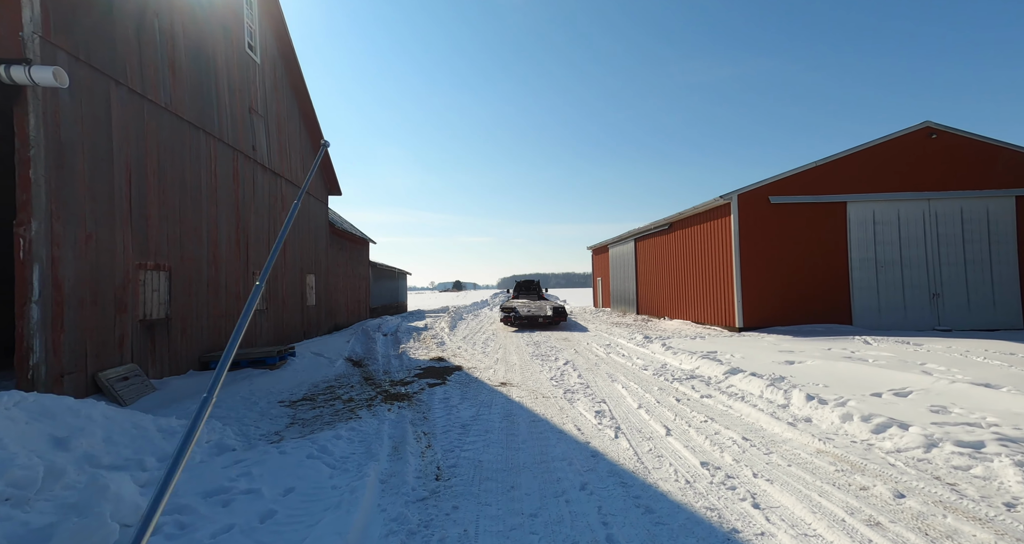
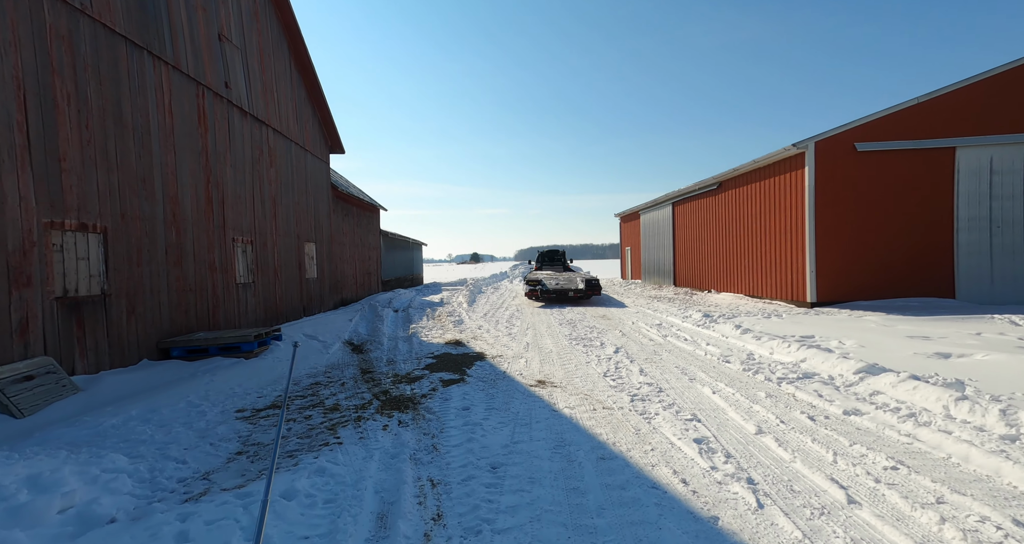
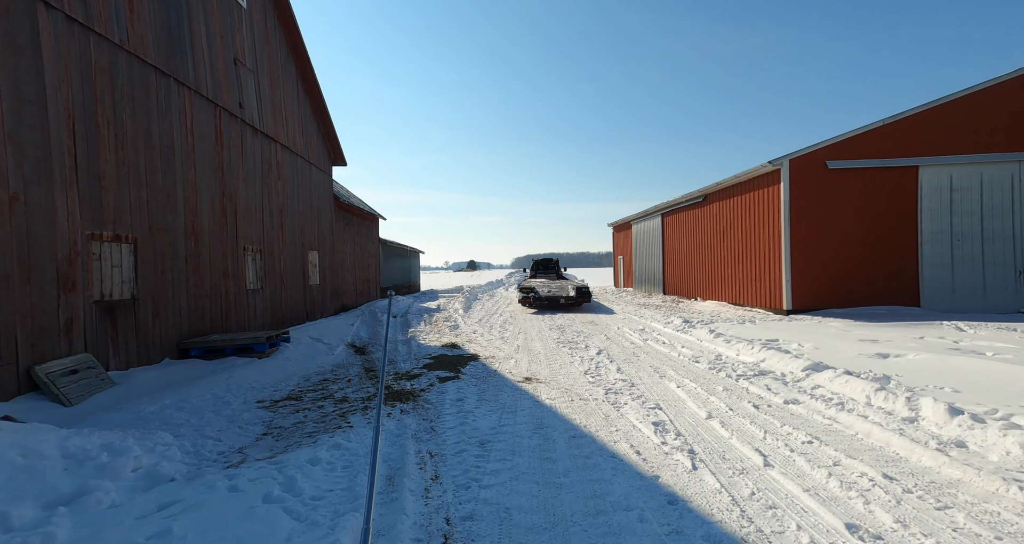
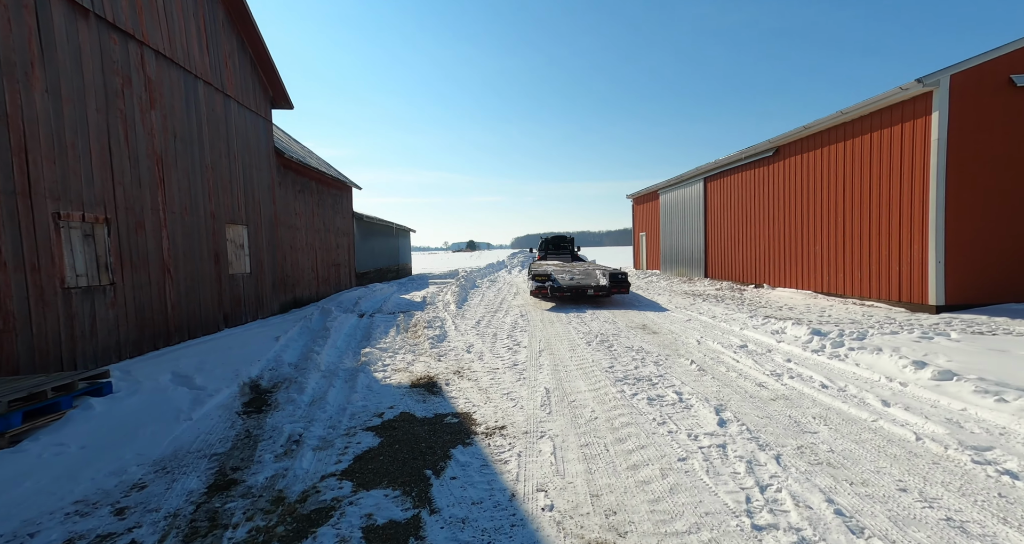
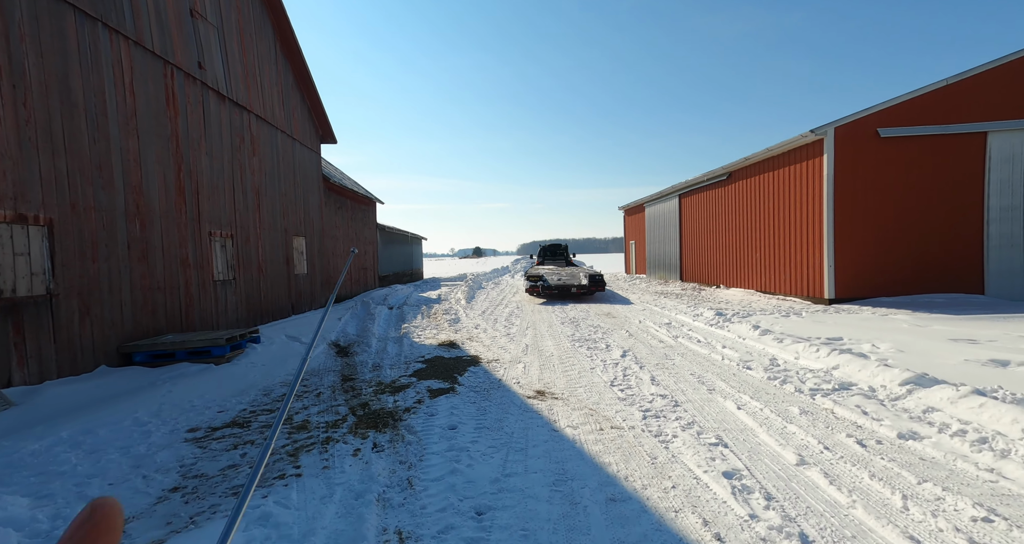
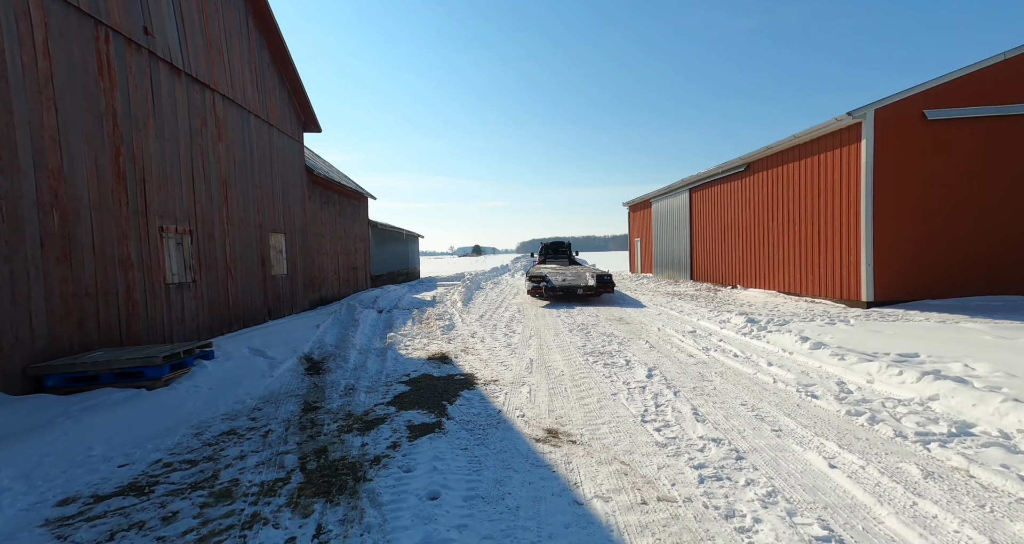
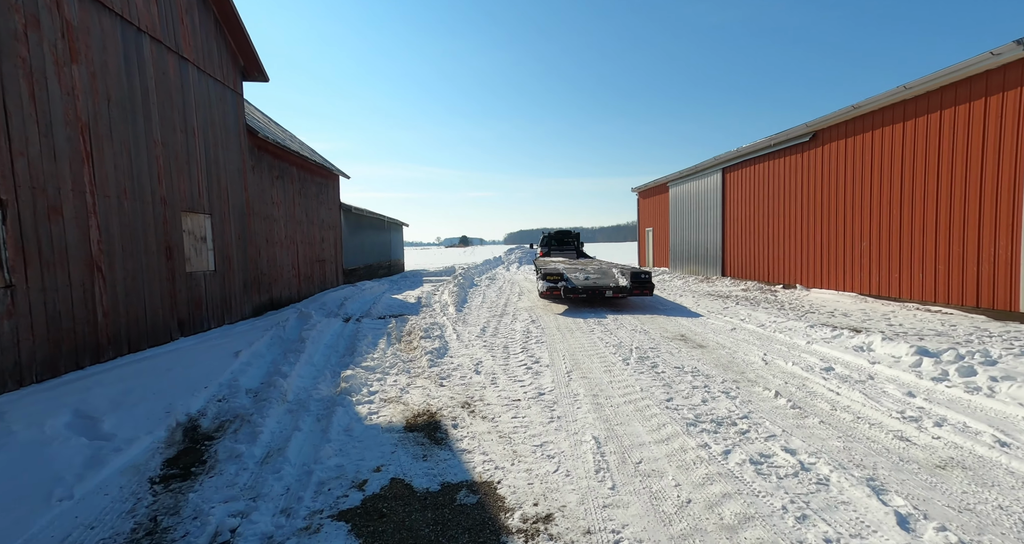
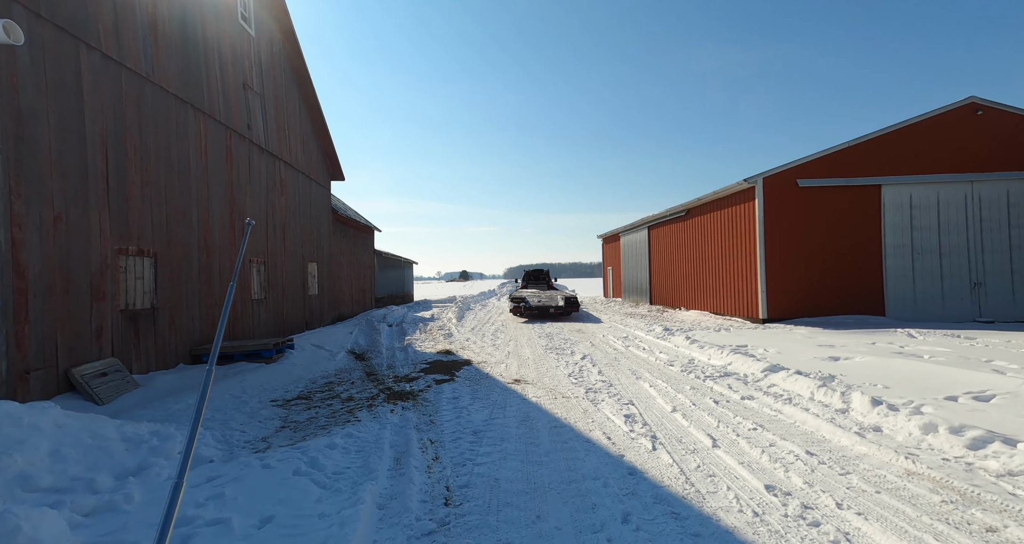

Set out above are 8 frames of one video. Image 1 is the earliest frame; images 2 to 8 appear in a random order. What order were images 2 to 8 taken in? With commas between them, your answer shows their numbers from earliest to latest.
8, 3, 2, 5, 6, 4, 7
